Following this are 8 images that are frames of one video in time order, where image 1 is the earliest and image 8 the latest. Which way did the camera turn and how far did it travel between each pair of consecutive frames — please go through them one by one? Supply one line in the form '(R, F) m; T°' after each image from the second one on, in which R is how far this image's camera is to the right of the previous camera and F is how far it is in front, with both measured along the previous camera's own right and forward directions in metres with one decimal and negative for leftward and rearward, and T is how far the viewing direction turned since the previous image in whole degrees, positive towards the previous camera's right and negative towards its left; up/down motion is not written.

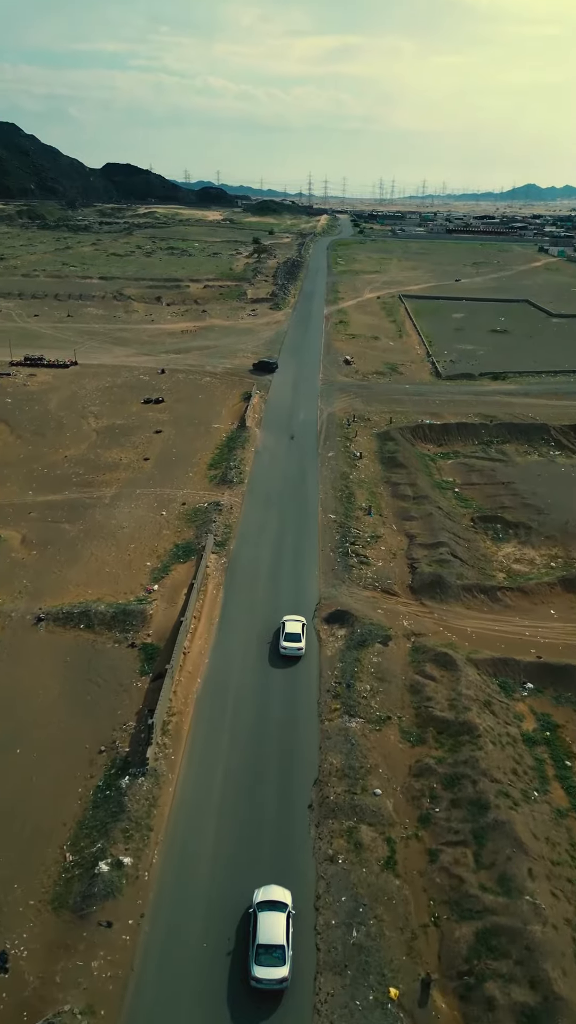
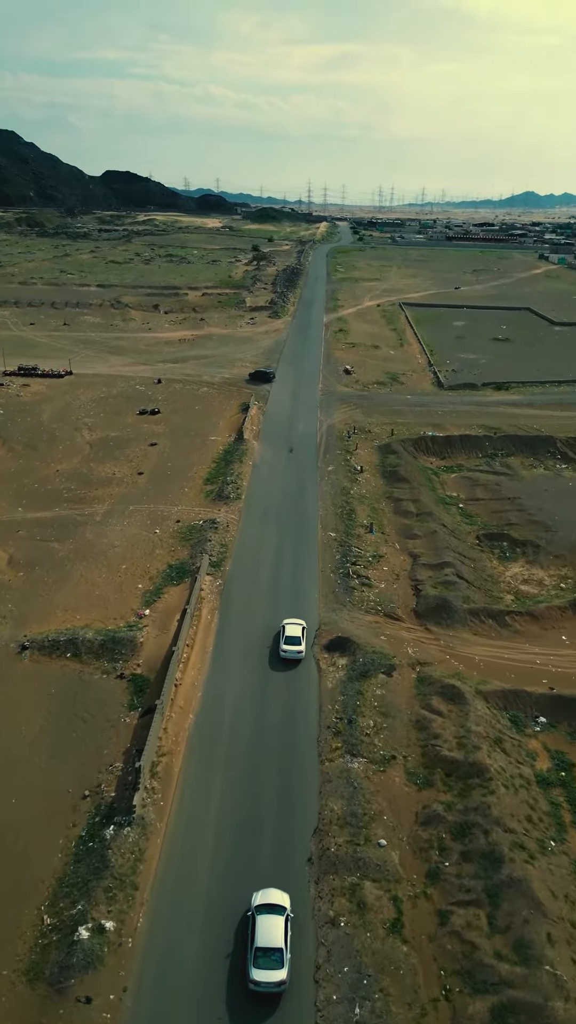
(+0.1, +1.3) m; 0°
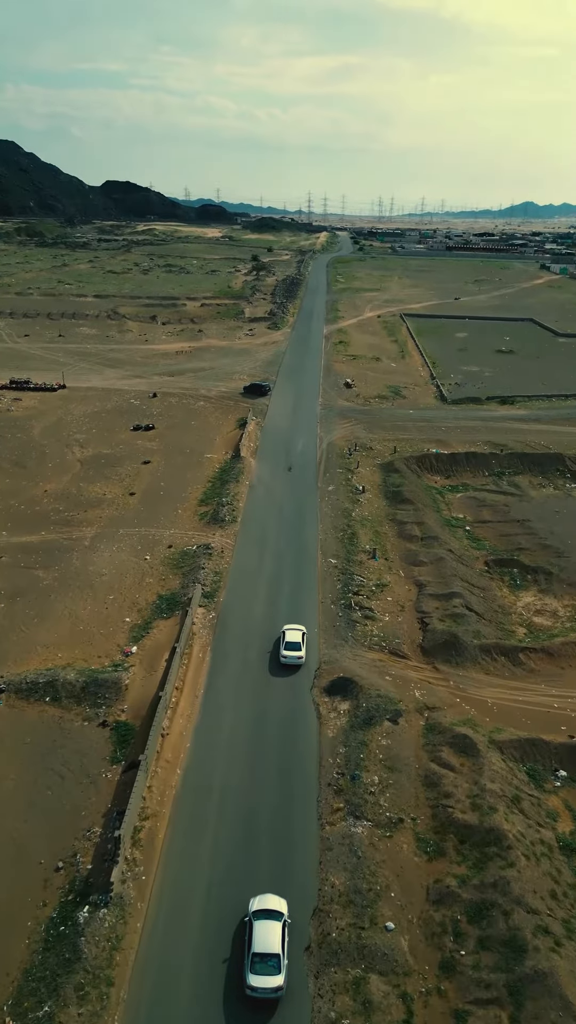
(+0.1, +1.7) m; 0°
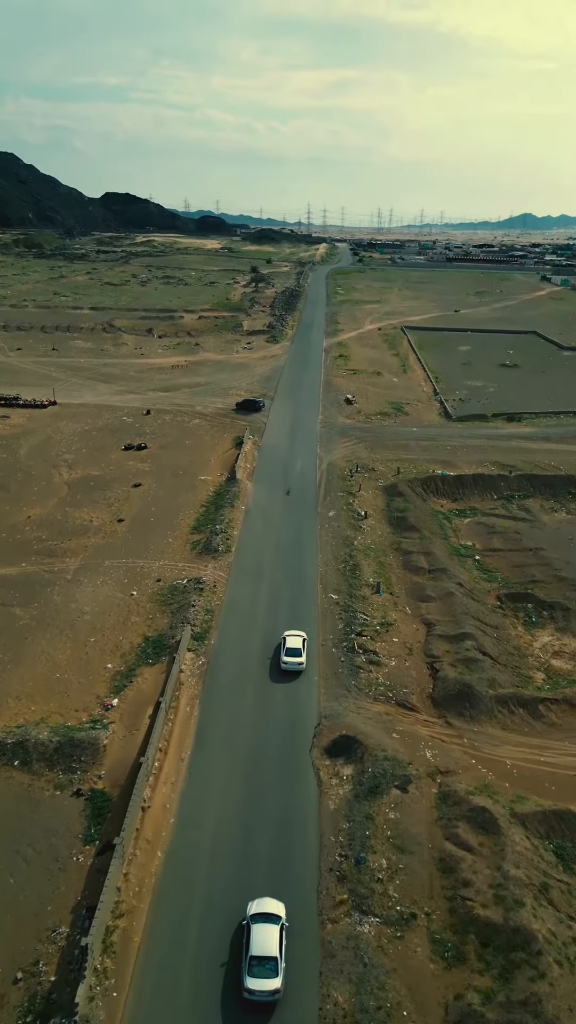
(+0.1, +2.2) m; 0°
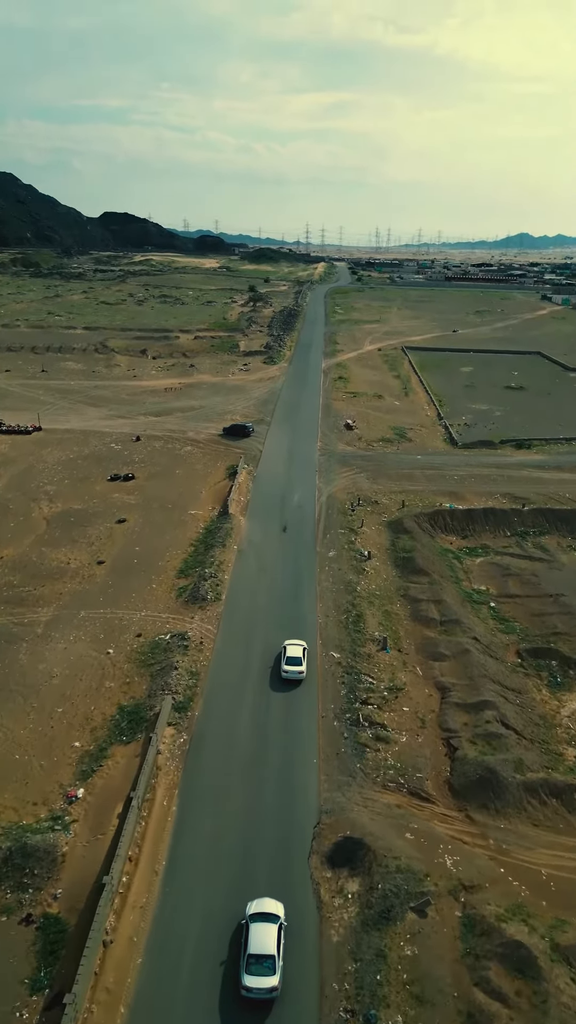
(+0.1, +3.0) m; 0°
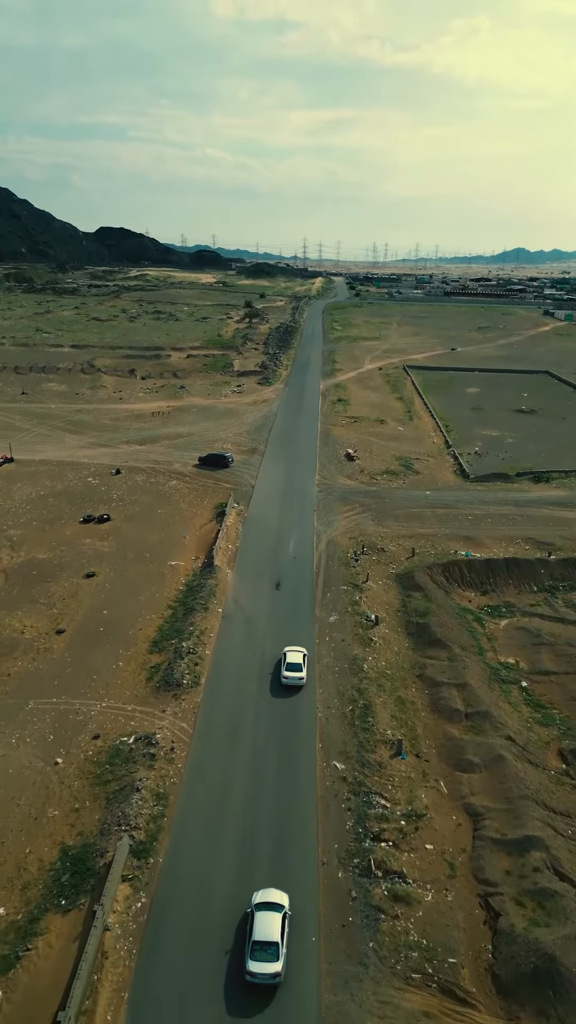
(+0.2, +4.7) m; 0°
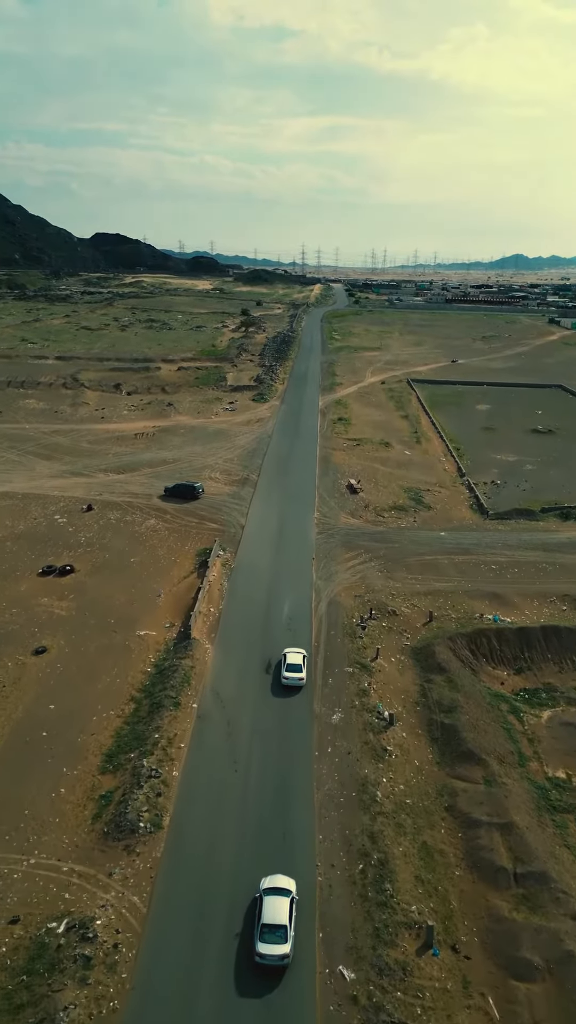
(+0.2, +5.6) m; 0°
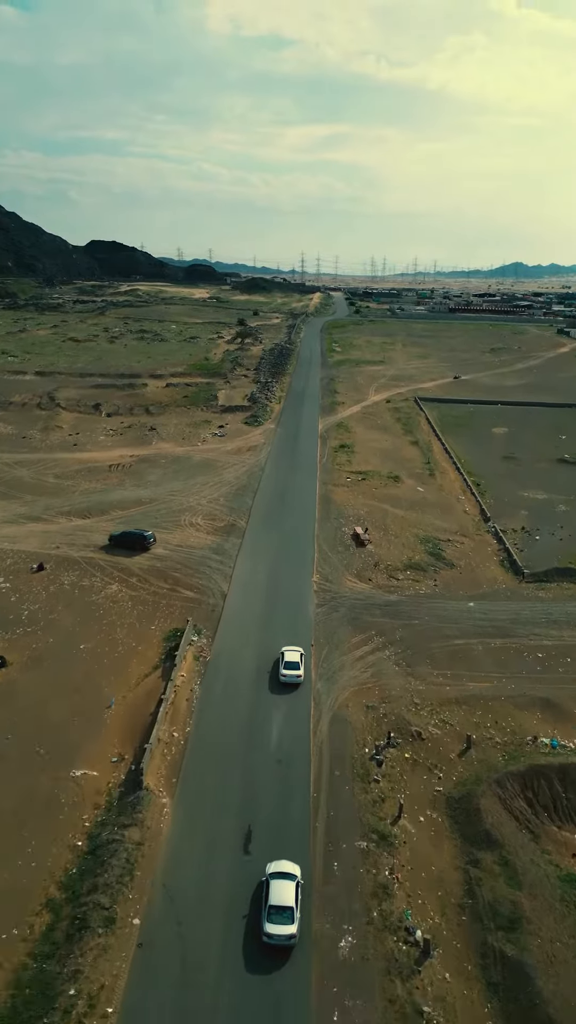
(+0.3, +7.1) m; 0°
